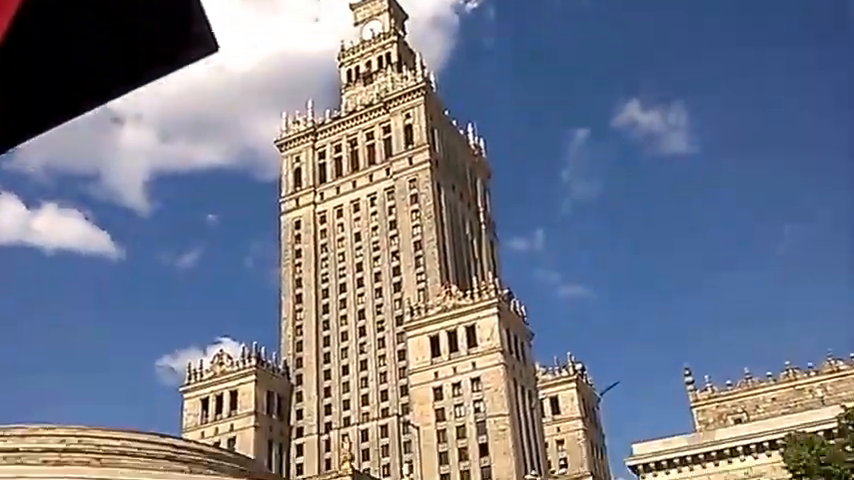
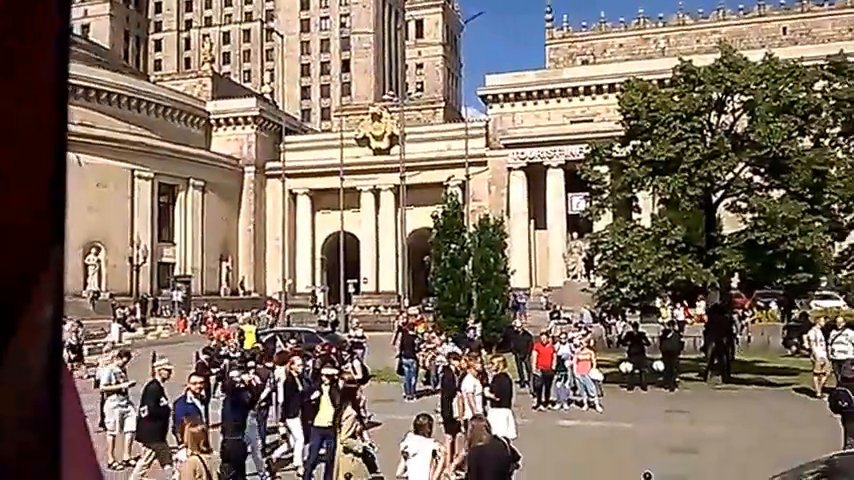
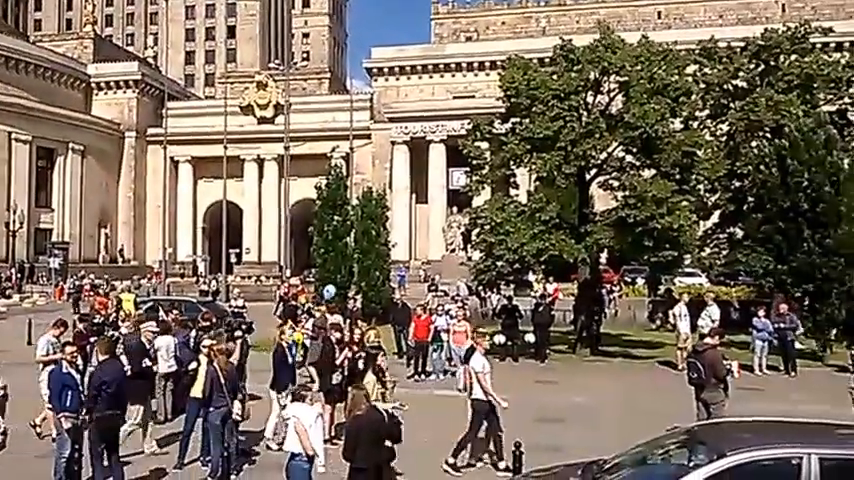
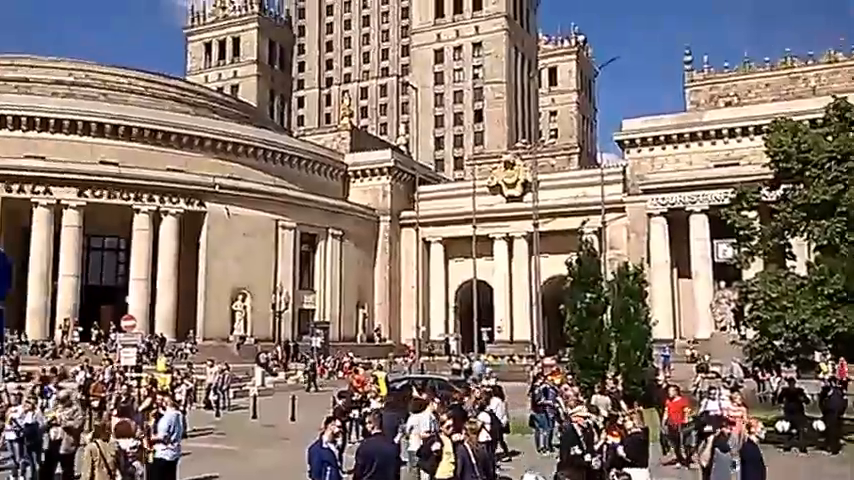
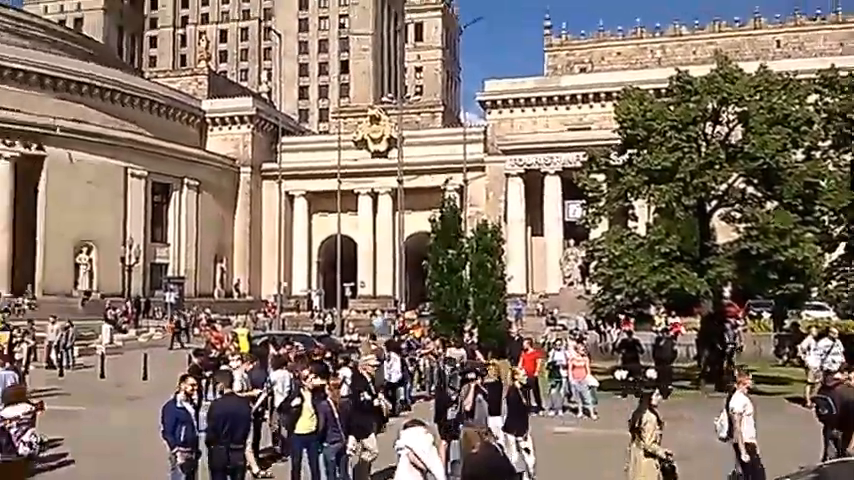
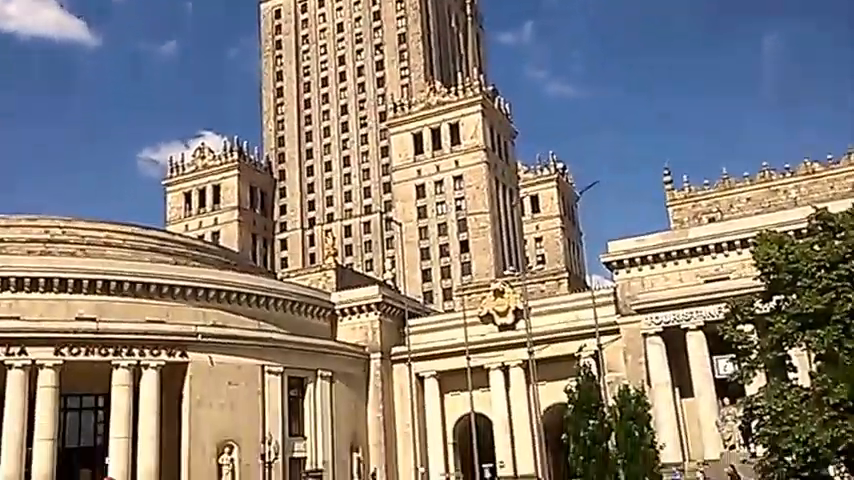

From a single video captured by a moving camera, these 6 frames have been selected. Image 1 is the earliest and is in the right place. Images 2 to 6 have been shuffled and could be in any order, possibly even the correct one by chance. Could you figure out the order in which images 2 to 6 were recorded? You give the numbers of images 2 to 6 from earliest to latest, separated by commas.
6, 2, 3, 5, 4
